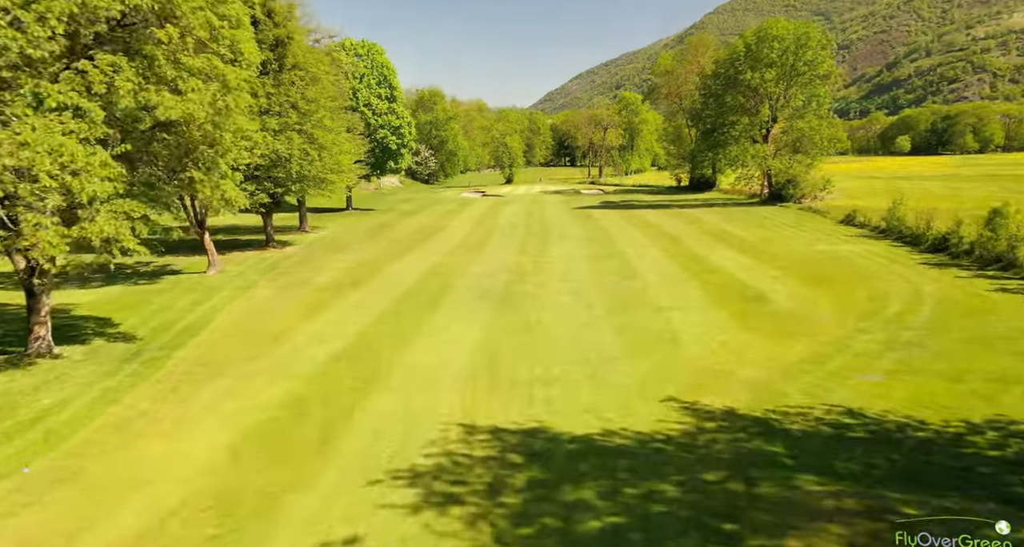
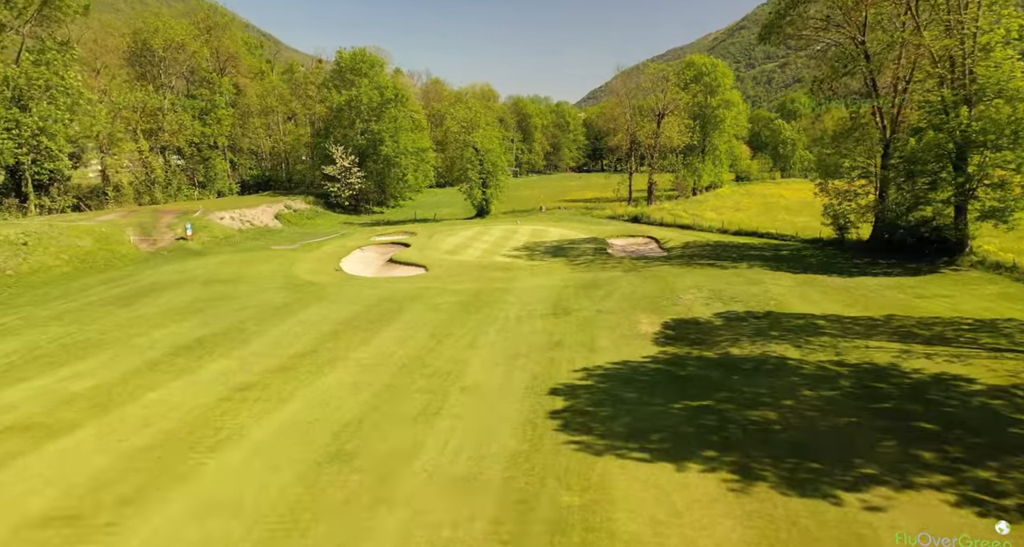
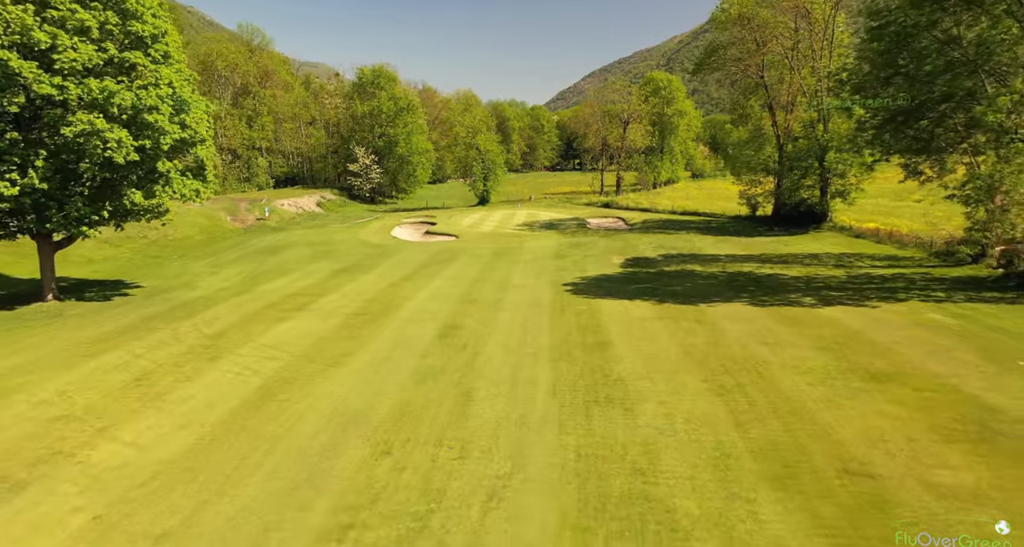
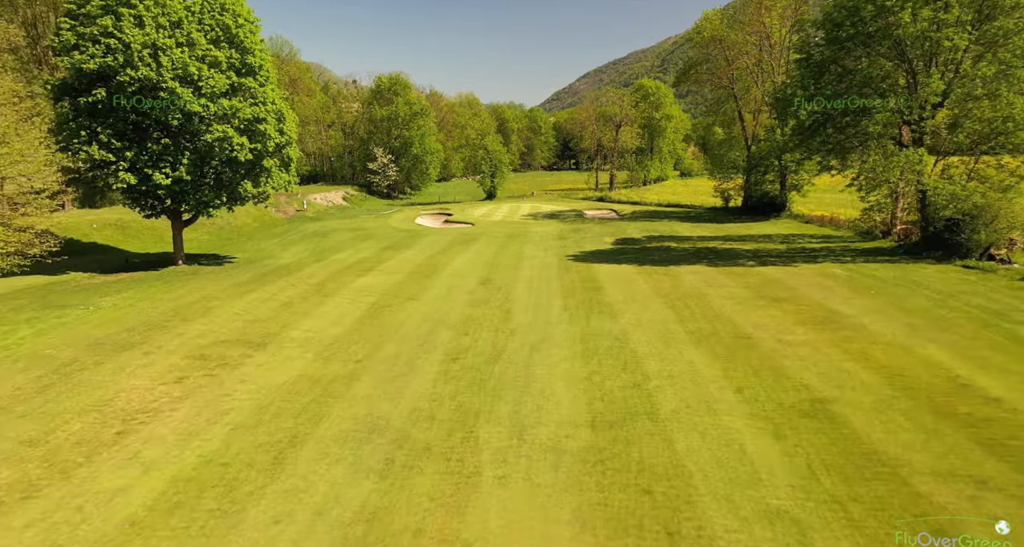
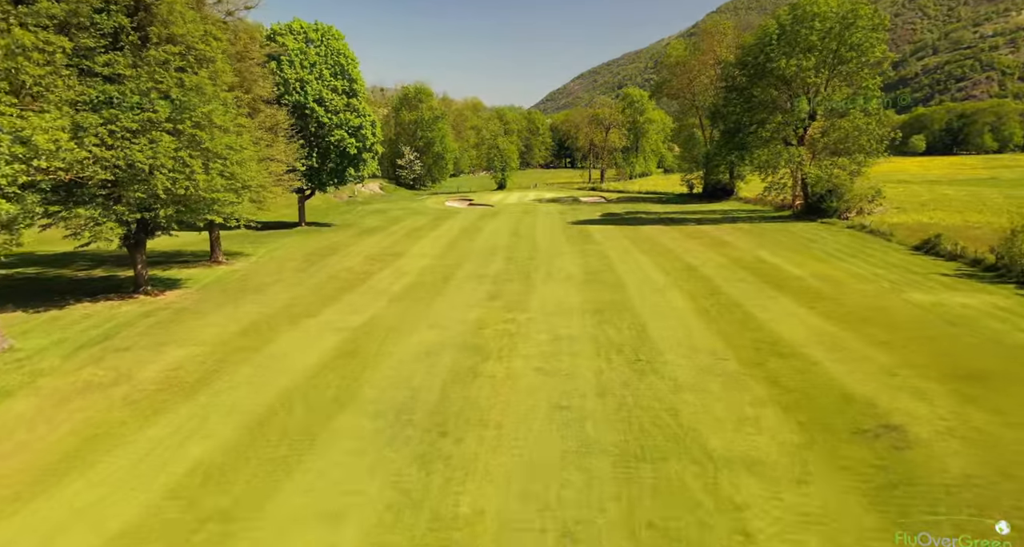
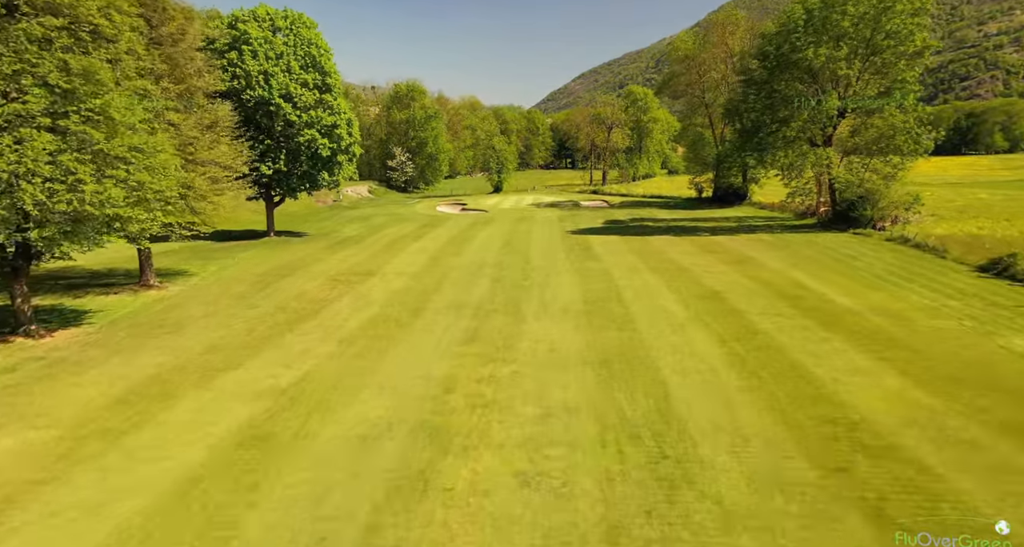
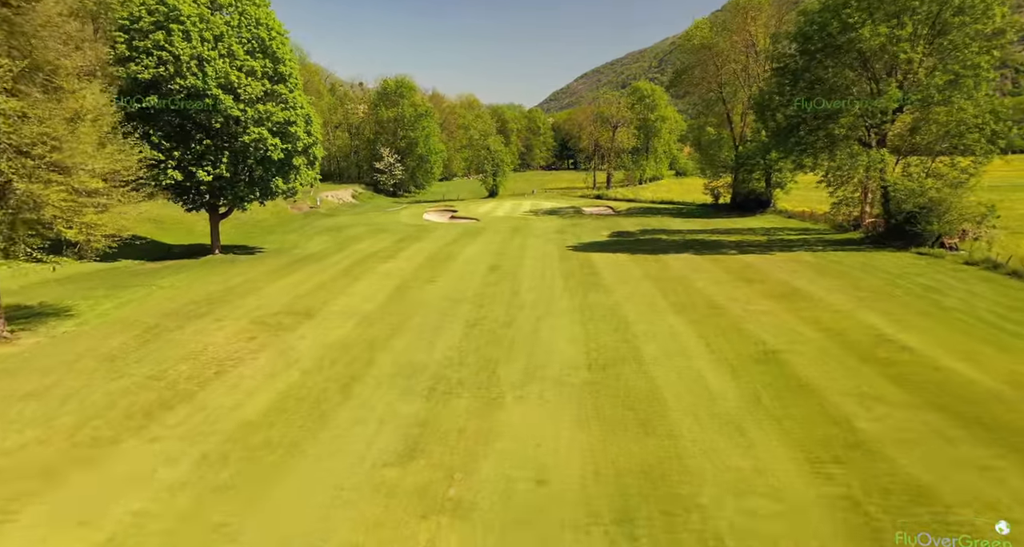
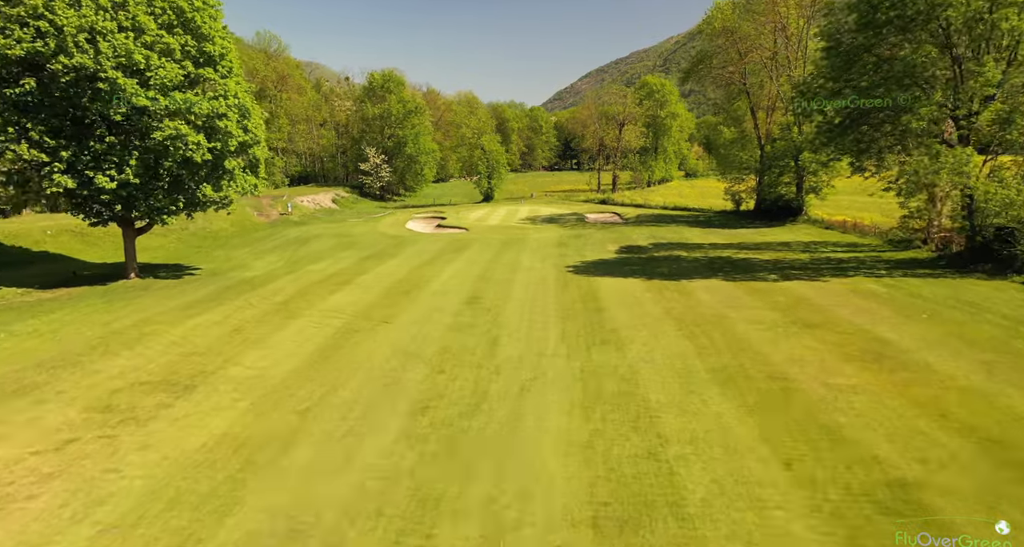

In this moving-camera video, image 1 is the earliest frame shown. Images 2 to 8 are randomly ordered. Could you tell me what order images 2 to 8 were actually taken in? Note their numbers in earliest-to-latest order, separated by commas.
5, 6, 7, 4, 8, 3, 2
